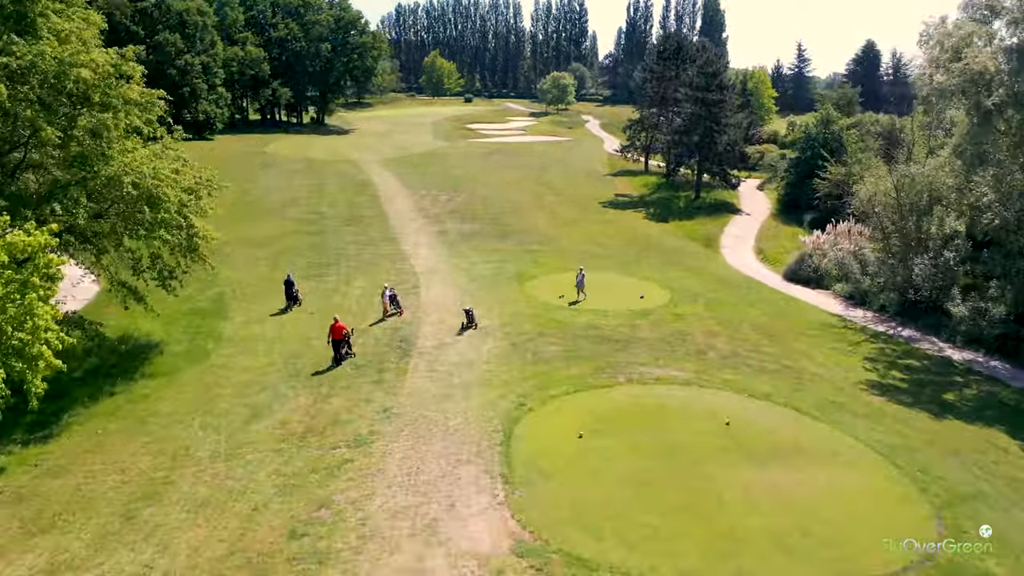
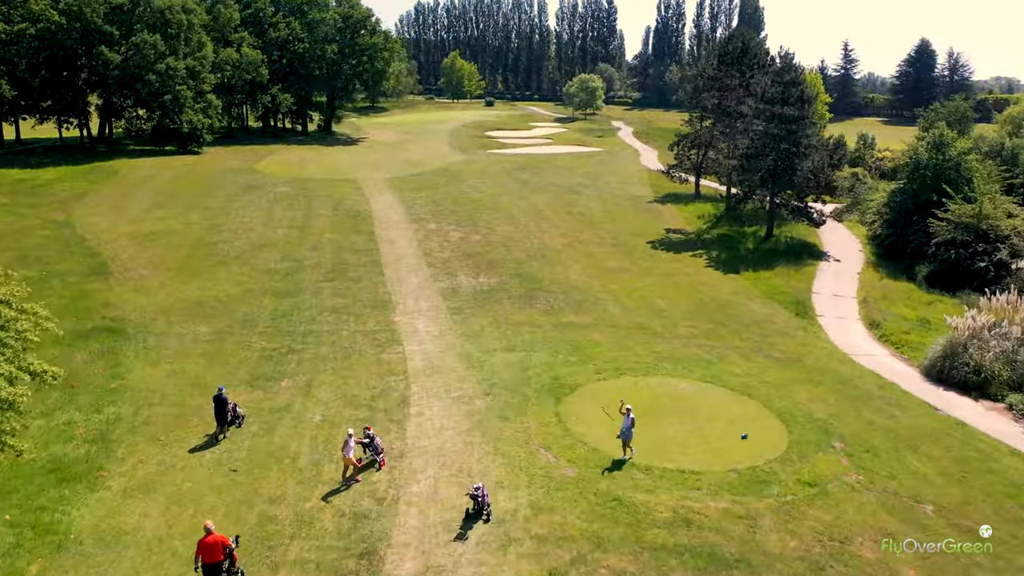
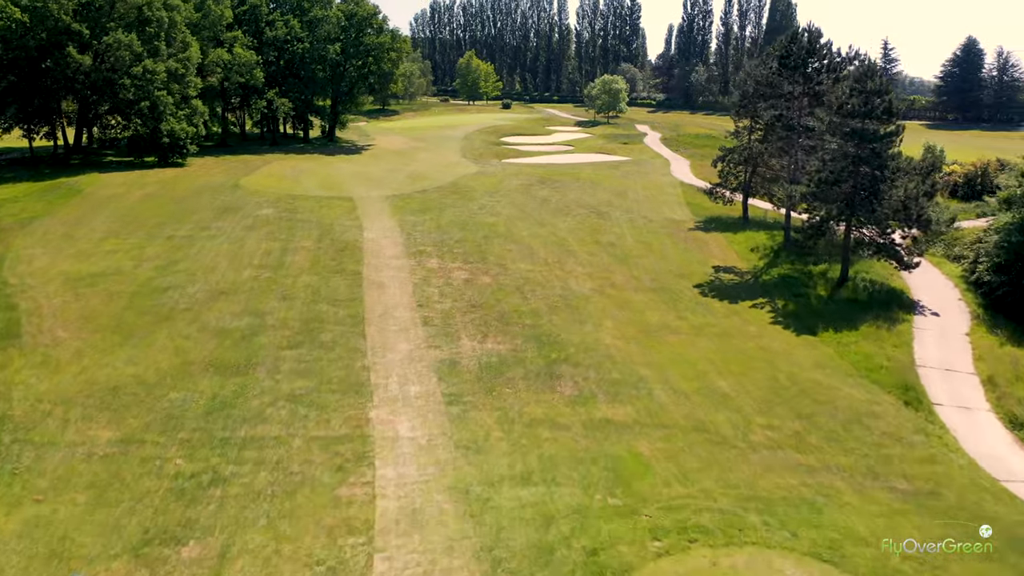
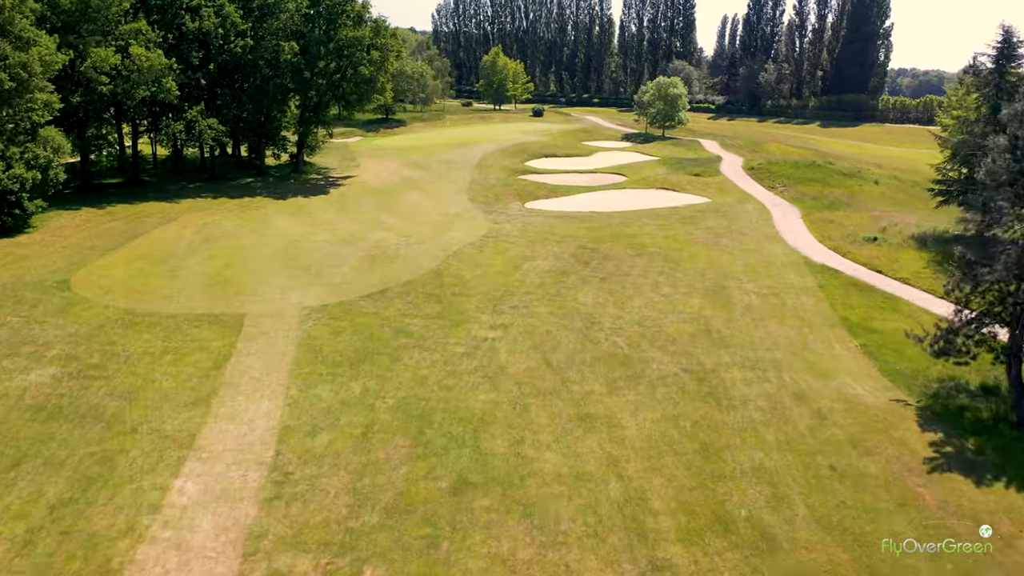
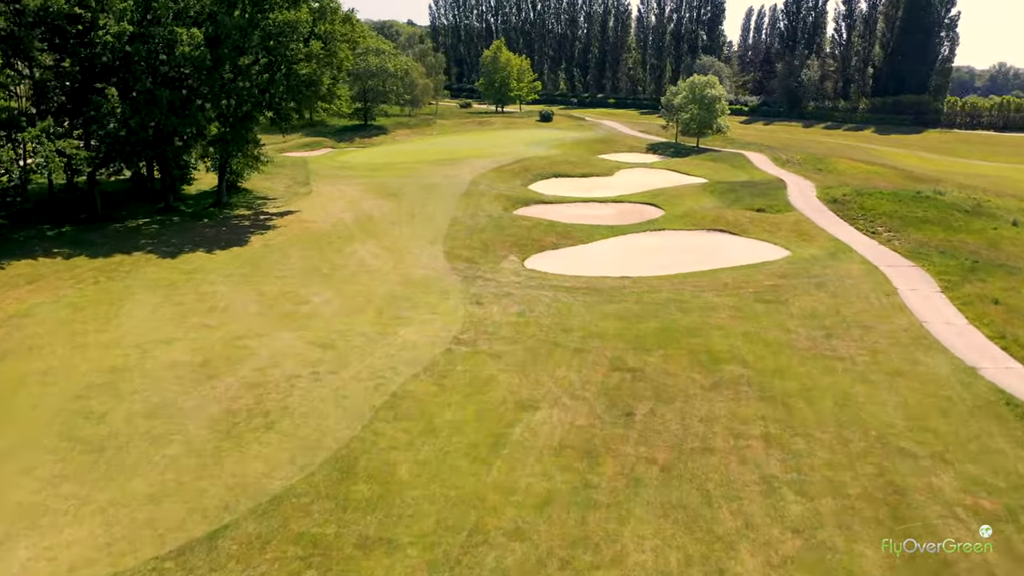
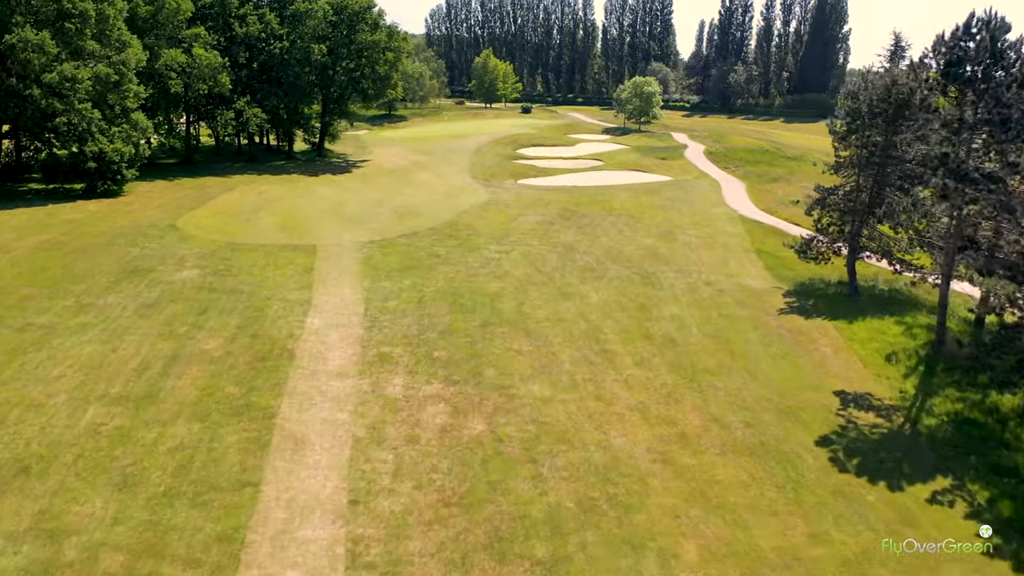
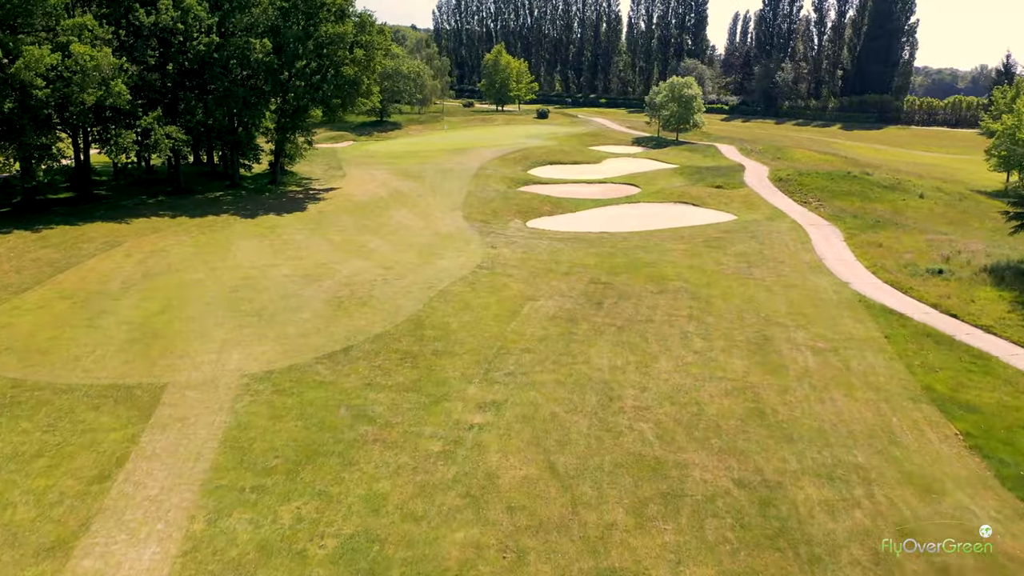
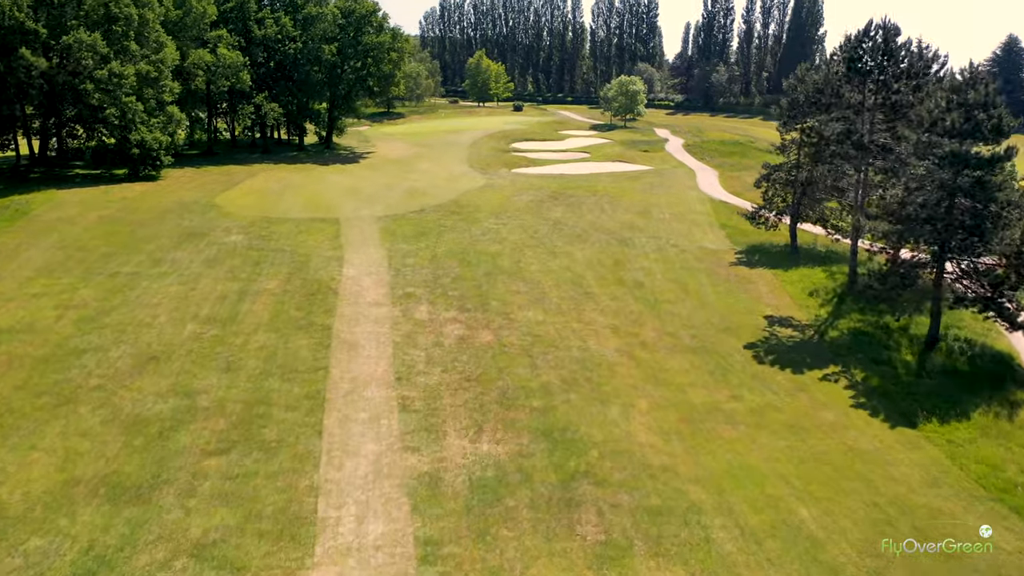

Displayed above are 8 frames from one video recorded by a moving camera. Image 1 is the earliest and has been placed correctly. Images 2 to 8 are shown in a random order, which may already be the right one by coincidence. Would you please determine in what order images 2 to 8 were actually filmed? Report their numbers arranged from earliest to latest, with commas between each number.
2, 3, 8, 6, 4, 7, 5
